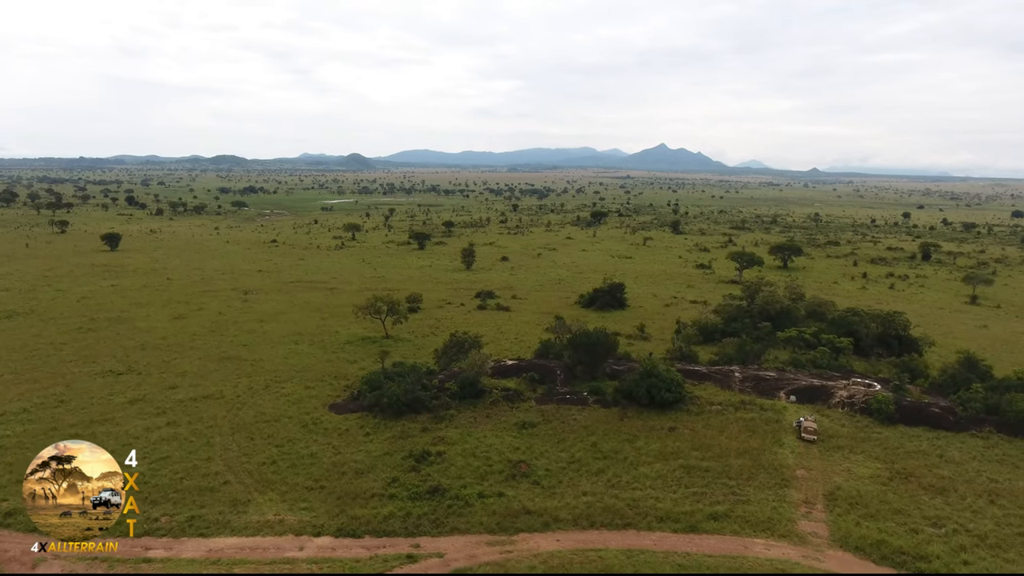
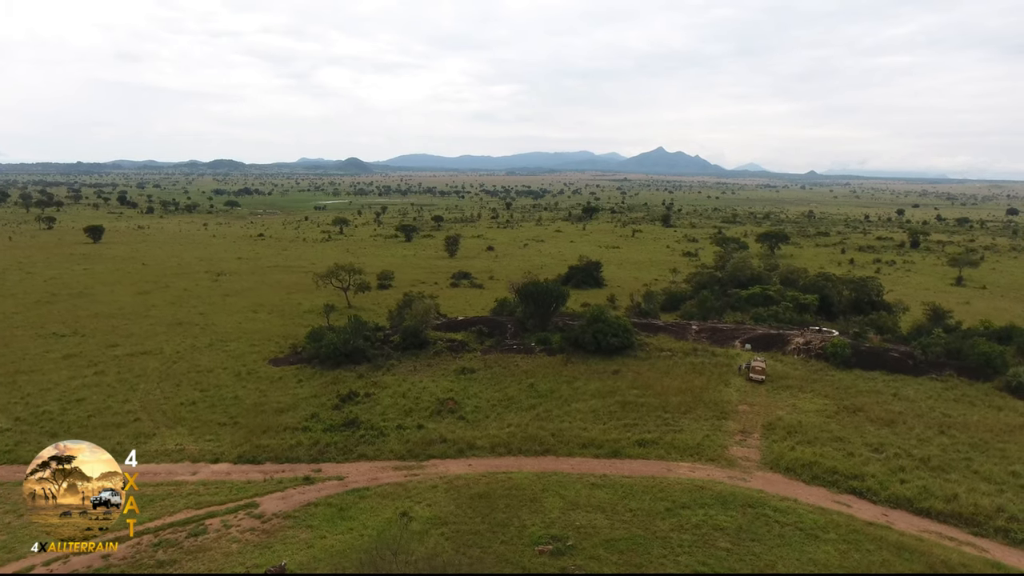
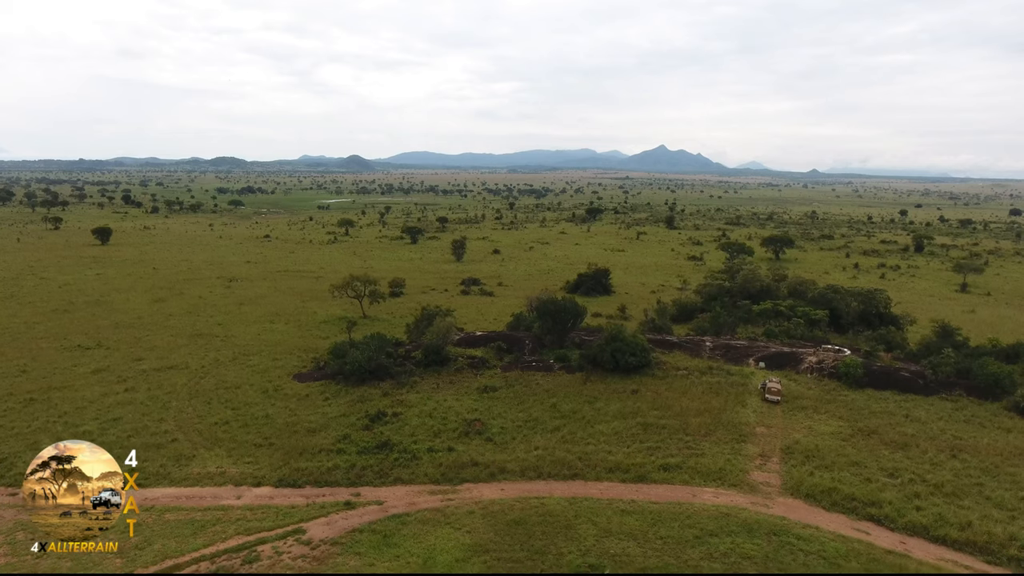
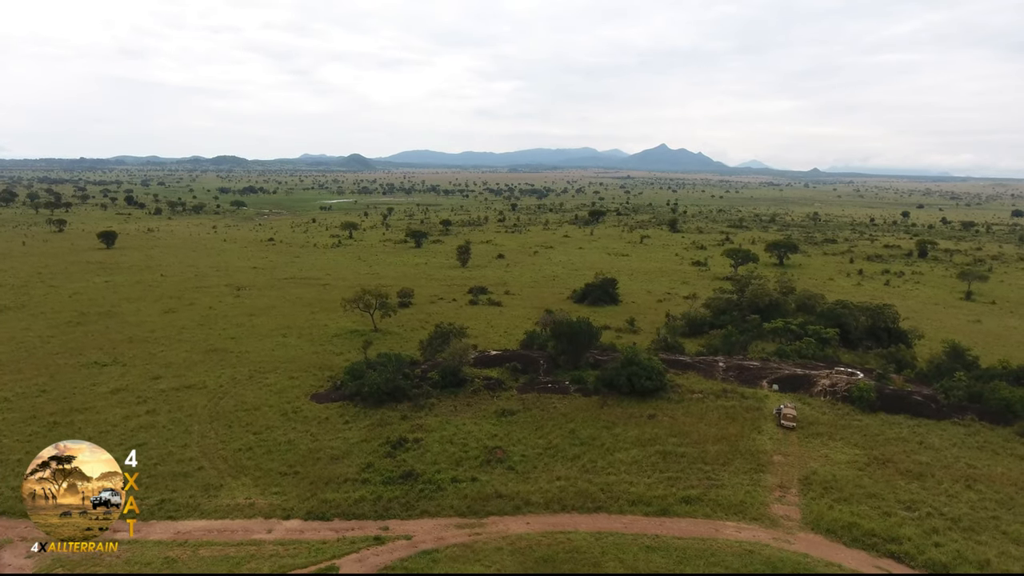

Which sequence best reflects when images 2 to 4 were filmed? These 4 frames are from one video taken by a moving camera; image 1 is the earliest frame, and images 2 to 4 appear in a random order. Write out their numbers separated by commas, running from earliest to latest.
4, 3, 2
